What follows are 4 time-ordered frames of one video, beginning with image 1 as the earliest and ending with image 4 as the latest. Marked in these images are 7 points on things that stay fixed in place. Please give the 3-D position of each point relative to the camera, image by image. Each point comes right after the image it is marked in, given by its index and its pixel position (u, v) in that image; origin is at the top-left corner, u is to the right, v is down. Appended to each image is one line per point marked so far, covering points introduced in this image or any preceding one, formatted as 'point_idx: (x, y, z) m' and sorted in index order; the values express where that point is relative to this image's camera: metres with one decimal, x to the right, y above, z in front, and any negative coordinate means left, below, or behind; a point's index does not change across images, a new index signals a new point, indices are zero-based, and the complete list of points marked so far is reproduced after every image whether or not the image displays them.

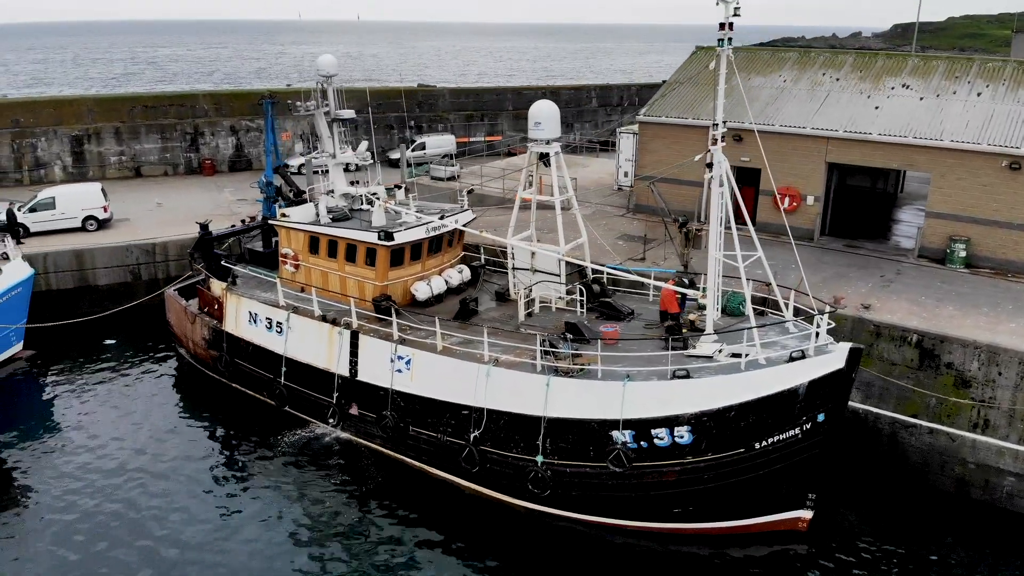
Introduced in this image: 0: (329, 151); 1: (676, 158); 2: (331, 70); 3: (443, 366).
0: (-3.1, +2.3, +13.2) m
1: (+3.8, +2.9, +17.3) m
2: (-3.0, +3.6, +12.8) m
3: (-0.9, -1.1, +10.4) m
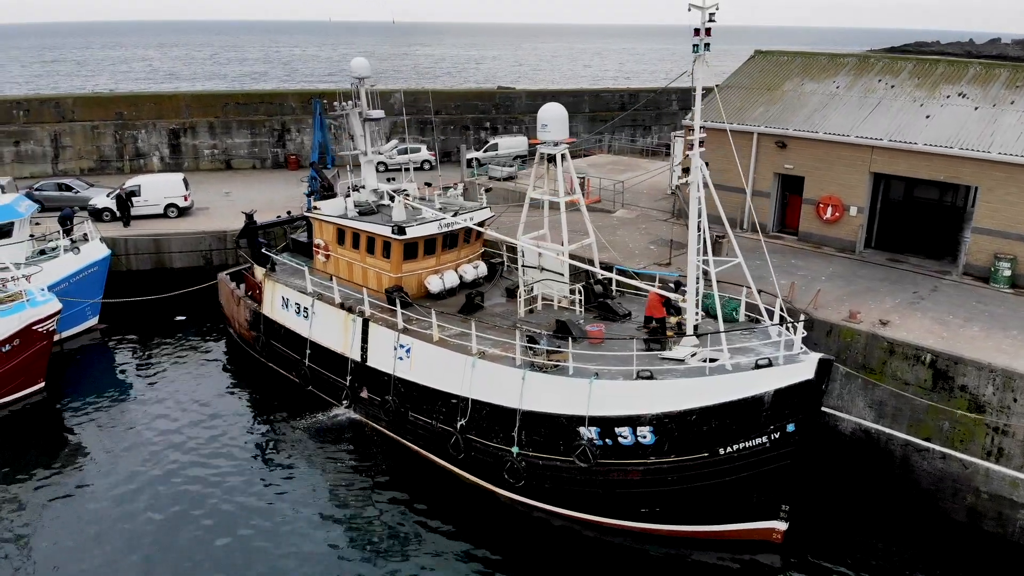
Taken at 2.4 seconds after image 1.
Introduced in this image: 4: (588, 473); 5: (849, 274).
0: (-2.7, +2.5, +14.0) m
1: (+4.7, +2.8, +17.1) m
2: (-2.6, +3.8, +13.6) m
3: (-1.1, -1.0, +10.9) m
4: (+0.9, -2.3, +9.5) m
5: (+6.3, +0.3, +14.4) m
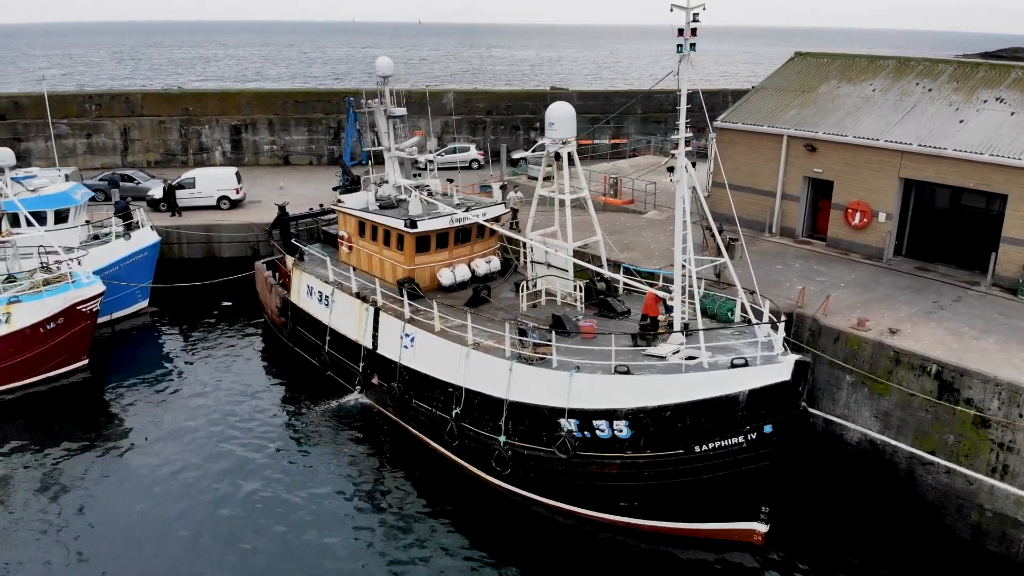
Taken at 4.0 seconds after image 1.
0: (-2.4, +2.7, +14.5) m
1: (+5.3, +2.7, +17.0) m
2: (-2.2, +4.0, +14.1) m
3: (-1.1, -0.8, +11.3) m
4: (+0.7, -2.2, +9.8) m
5: (+6.6, +0.1, +14.1) m
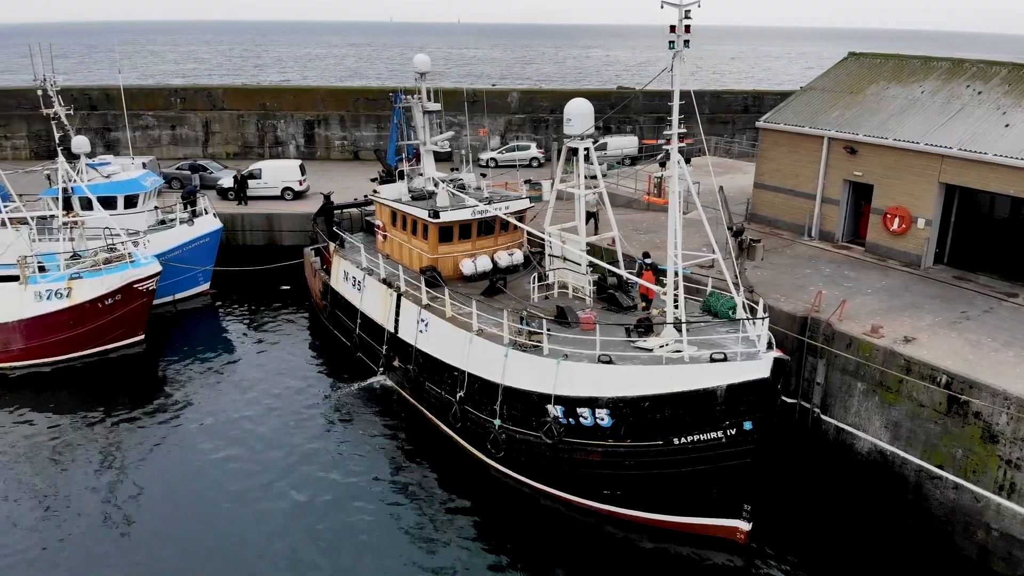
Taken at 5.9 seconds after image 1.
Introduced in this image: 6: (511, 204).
0: (-1.8, +2.9, +15.1) m
1: (+6.1, +2.6, +16.7) m
2: (-1.6, +4.2, +14.7) m
3: (-1.0, -0.7, +11.8) m
4: (+0.6, -2.1, +10.1) m
5: (+6.9, 0.0, +13.7) m
6: (0.0, +1.5, +13.8) m
